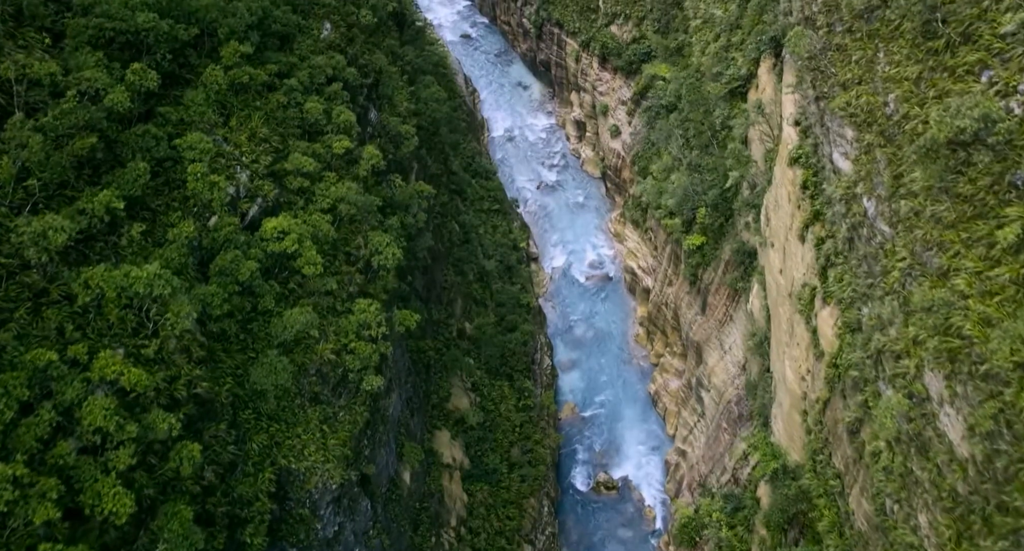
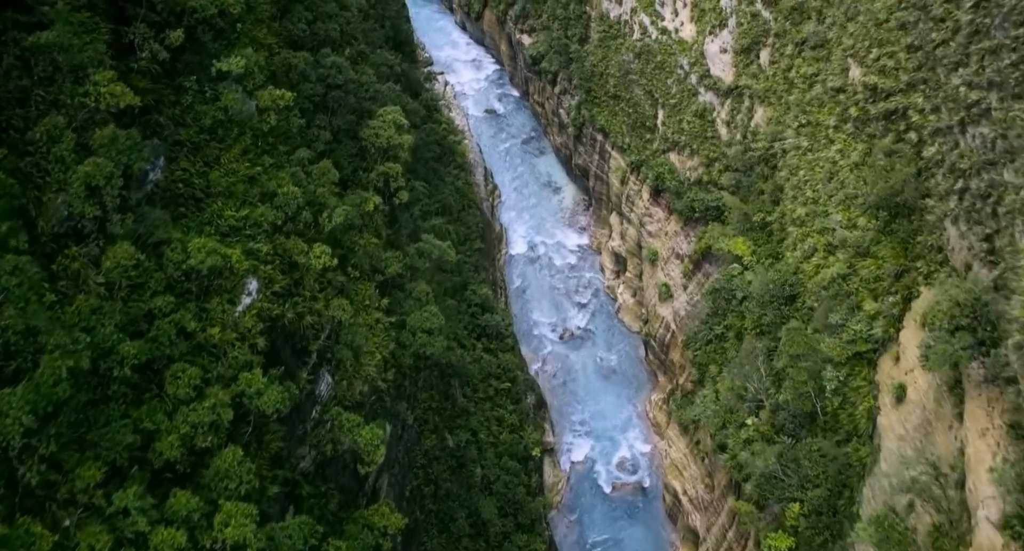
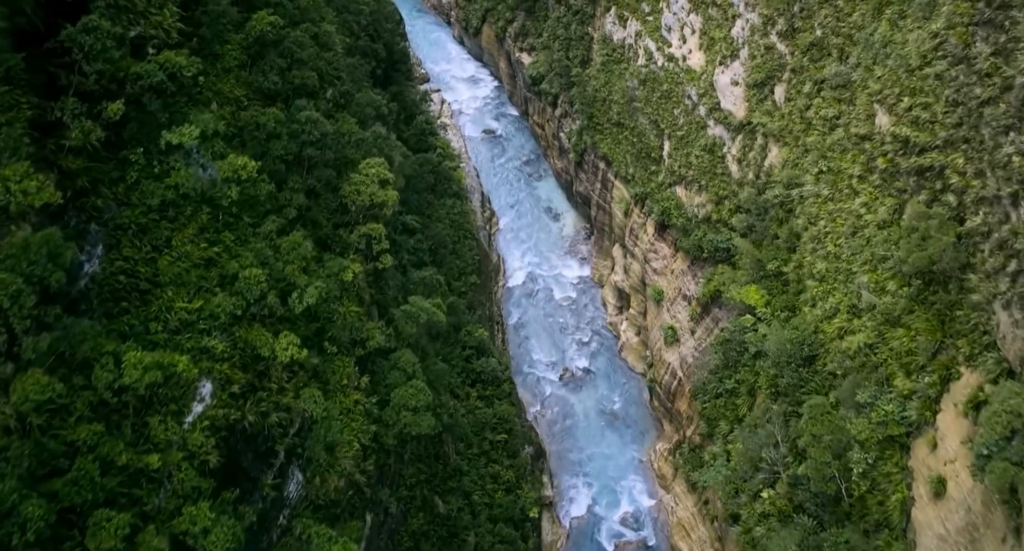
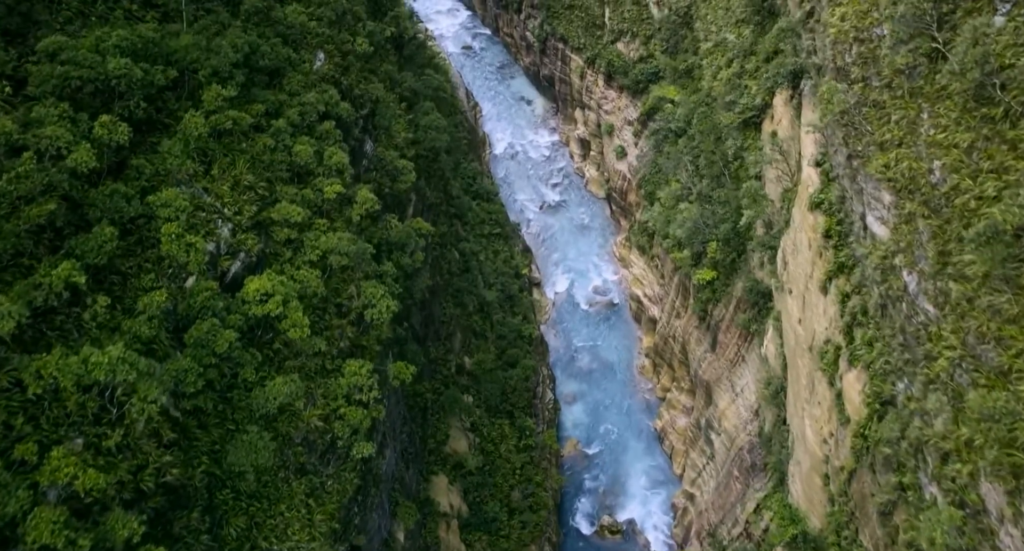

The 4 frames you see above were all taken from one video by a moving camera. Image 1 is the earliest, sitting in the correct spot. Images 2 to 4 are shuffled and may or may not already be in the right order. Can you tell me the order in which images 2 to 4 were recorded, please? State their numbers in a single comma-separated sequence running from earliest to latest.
4, 2, 3
